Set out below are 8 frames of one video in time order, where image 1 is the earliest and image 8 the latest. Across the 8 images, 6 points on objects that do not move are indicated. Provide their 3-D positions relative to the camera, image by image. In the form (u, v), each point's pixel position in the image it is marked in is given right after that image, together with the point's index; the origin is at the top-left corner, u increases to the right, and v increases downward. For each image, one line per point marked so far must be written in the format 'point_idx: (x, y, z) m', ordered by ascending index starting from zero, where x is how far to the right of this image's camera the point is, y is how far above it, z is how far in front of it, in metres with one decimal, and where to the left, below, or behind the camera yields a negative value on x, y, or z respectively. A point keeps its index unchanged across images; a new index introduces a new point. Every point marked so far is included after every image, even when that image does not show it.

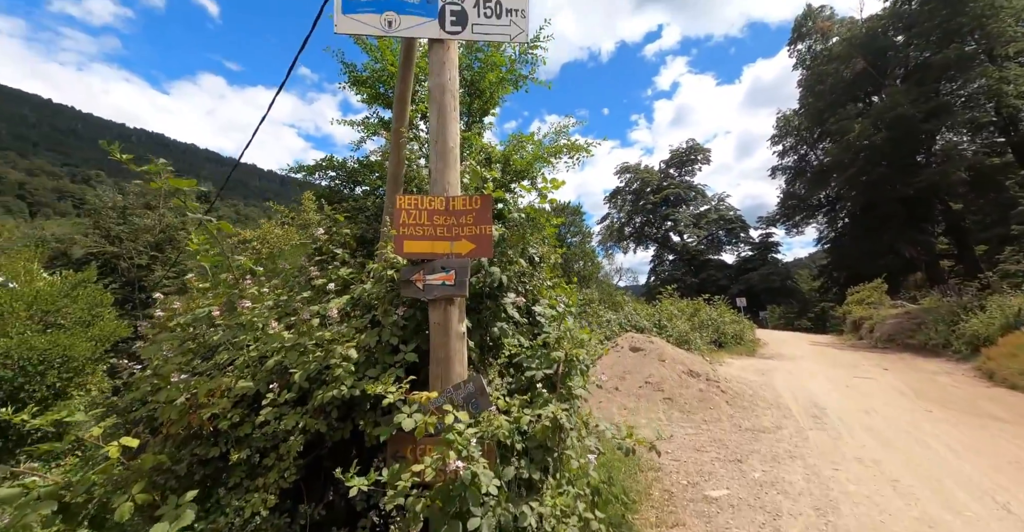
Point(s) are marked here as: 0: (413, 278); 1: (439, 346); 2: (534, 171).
0: (-0.5, -0.1, +2.6) m
1: (-0.4, -0.4, +2.5) m
2: (+0.2, +0.9, +4.3) m
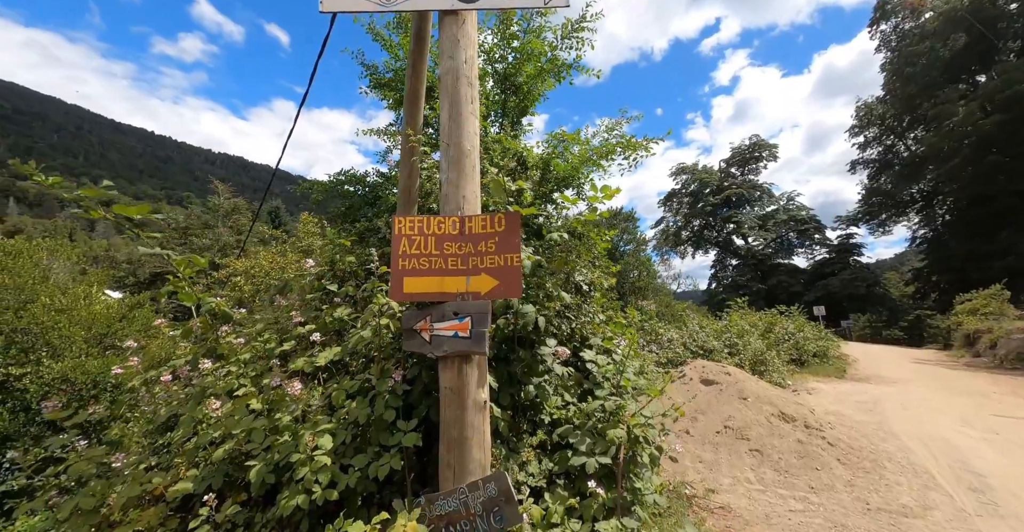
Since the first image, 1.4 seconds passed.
0: (-0.4, -0.3, +1.9) m
1: (-0.2, -0.6, +1.8) m
2: (+0.5, +0.7, +3.5) m
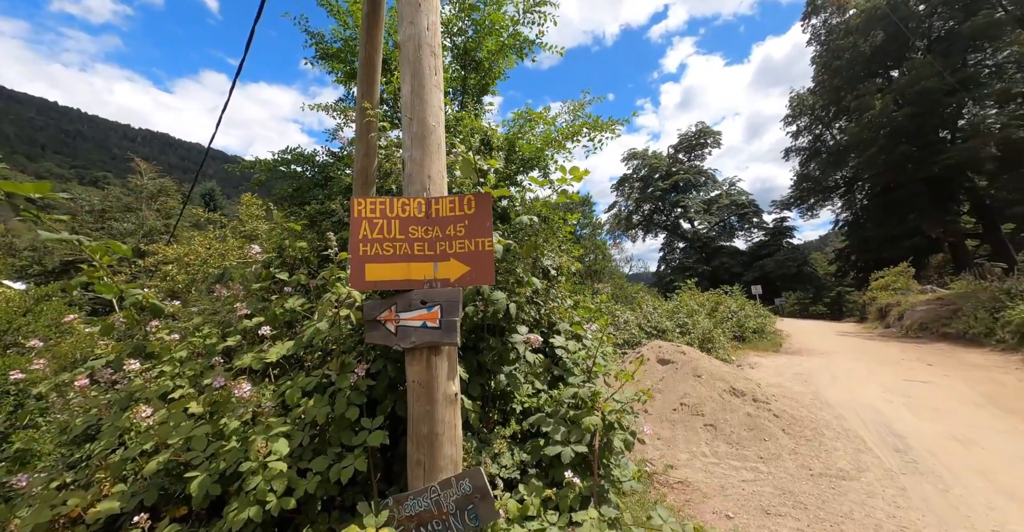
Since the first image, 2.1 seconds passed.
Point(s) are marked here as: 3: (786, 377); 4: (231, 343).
0: (-0.5, -0.2, +1.8) m
1: (-0.3, -0.6, +1.7) m
2: (+0.2, +0.8, +3.4) m
3: (+4.6, -2.1, +8.0) m
4: (-1.2, -0.3, +1.9) m
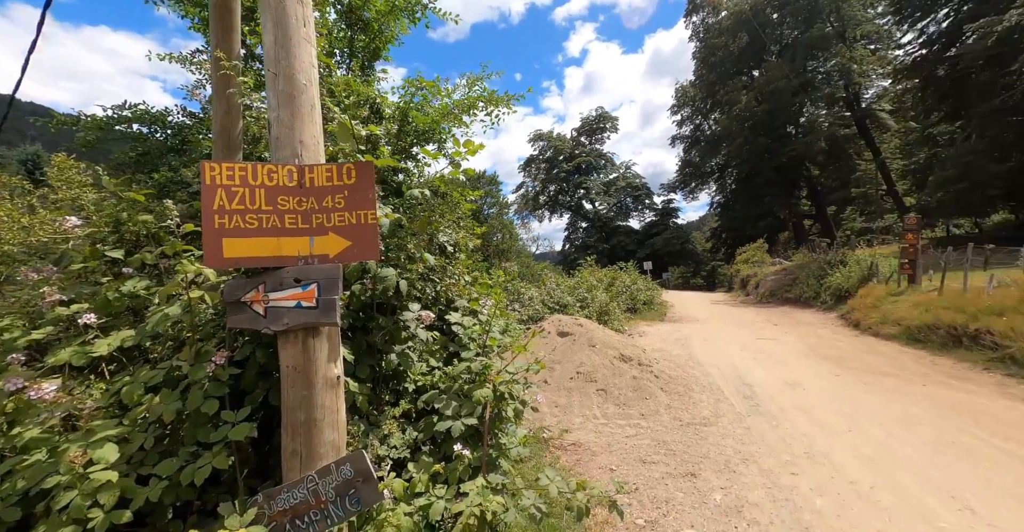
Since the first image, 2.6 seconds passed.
0: (-0.9, -0.1, +1.6) m
1: (-0.7, -0.5, +1.6) m
2: (-0.5, +1.0, +3.3) m
3: (+2.9, -1.7, +8.8) m
4: (-1.6, -0.2, +1.6) m
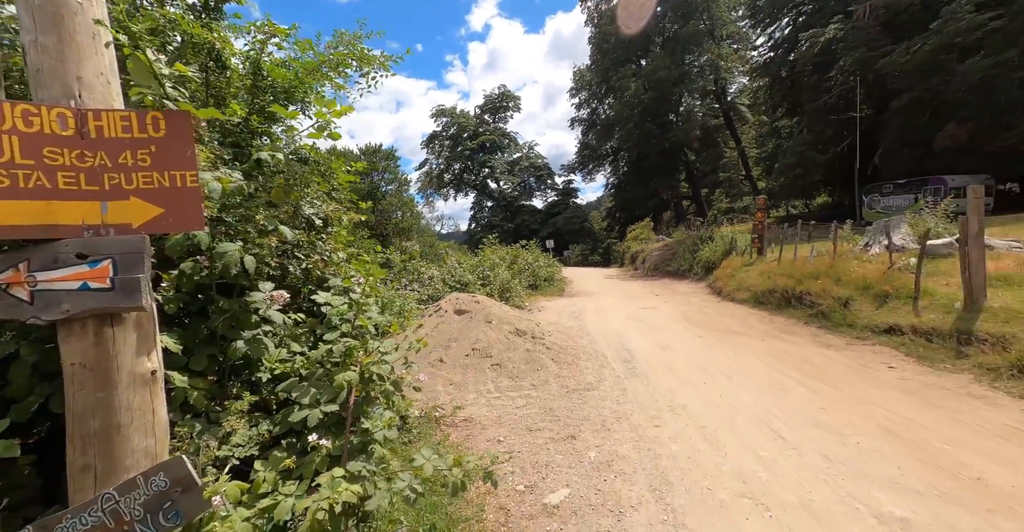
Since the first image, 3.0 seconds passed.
0: (-1.4, 0.0, +1.2) m
1: (-1.2, -0.4, +1.3) m
2: (-1.3, +1.1, +3.0) m
3: (+0.9, -1.2, +9.1) m
4: (-2.0, -0.2, +1.2) m
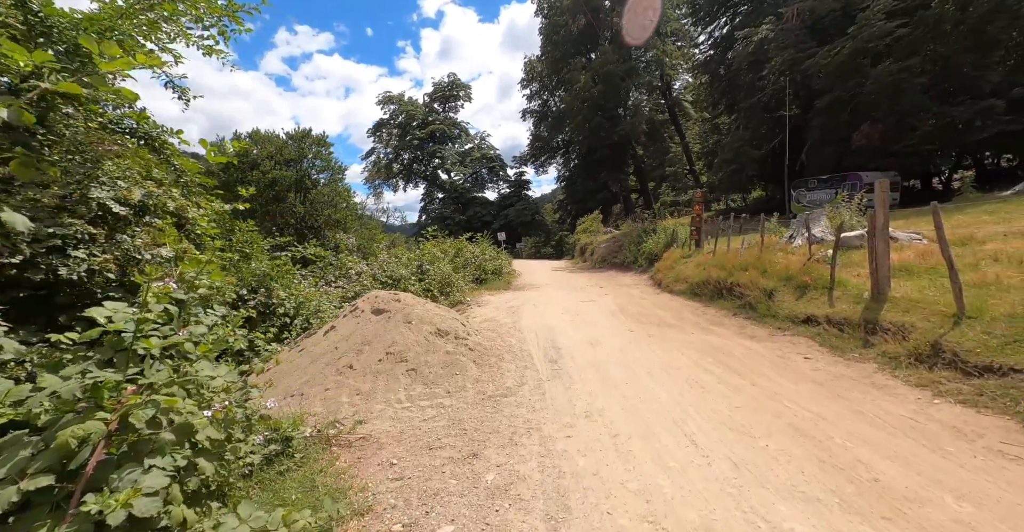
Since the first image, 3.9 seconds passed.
0: (-1.9, -0.1, +0.6) m
1: (-1.7, -0.5, +0.7) m
2: (-2.1, +1.1, +2.4) m
3: (-0.4, -1.1, +8.7) m
4: (-2.6, -0.2, +0.5) m
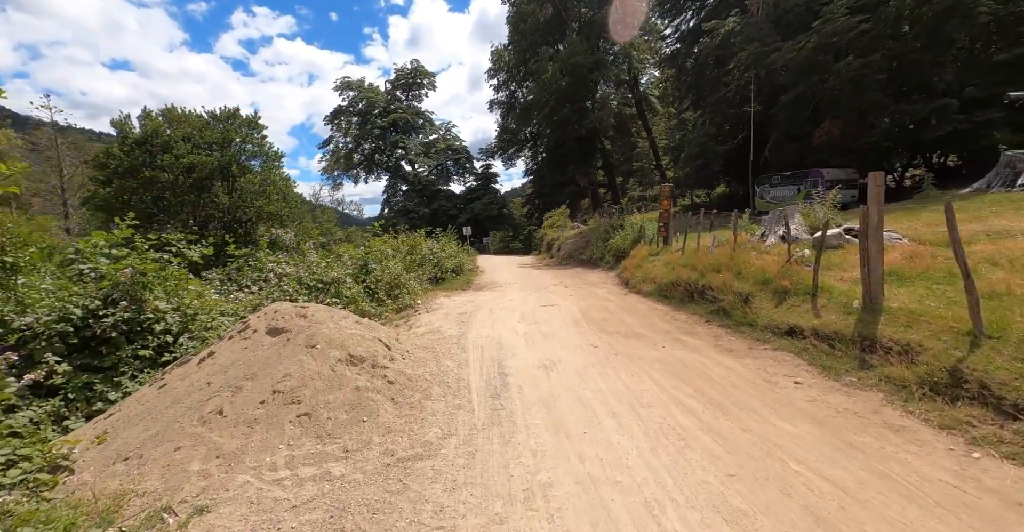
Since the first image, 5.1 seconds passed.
0: (-2.2, -0.3, -0.8) m
1: (-2.1, -0.6, -0.7) m
2: (-2.5, +1.0, +0.9) m
3: (-1.3, -1.2, +7.4) m
4: (-2.9, -0.4, -1.0) m
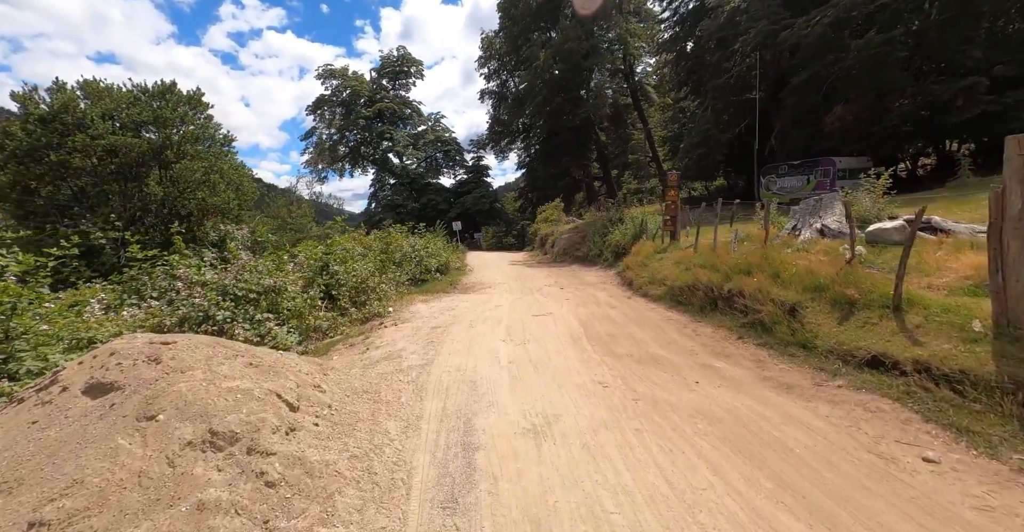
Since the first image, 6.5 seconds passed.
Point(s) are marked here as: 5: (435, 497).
0: (-2.4, -0.5, -2.9) m
1: (-2.2, -0.8, -2.8) m
2: (-2.7, +0.8, -1.2) m
3: (-1.6, -1.3, +5.3) m
4: (-3.1, -0.6, -3.1) m
5: (-0.5, -1.5, +3.0) m
